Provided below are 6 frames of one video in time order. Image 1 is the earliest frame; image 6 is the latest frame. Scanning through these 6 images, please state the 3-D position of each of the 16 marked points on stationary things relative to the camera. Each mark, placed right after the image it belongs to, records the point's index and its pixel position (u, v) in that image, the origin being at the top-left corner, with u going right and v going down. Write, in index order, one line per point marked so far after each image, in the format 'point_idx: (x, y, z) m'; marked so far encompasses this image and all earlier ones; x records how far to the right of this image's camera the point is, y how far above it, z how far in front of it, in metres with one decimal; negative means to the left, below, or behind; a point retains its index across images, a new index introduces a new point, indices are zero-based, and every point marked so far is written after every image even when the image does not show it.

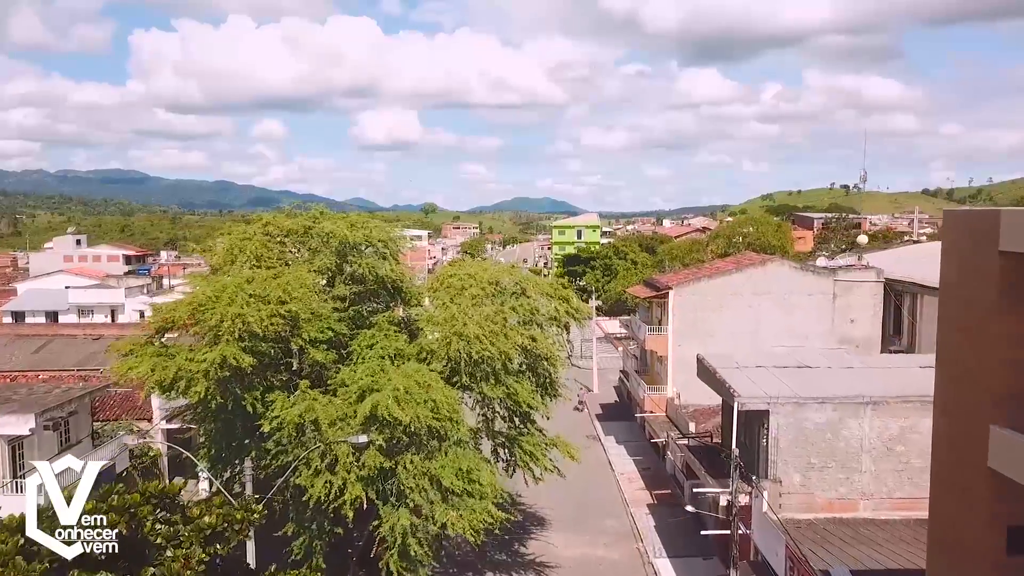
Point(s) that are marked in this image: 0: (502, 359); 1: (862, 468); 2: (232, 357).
0: (-0.2, -1.2, +15.6) m
1: (+6.1, -3.1, +16.5) m
2: (-3.9, -1.0, +13.1) m
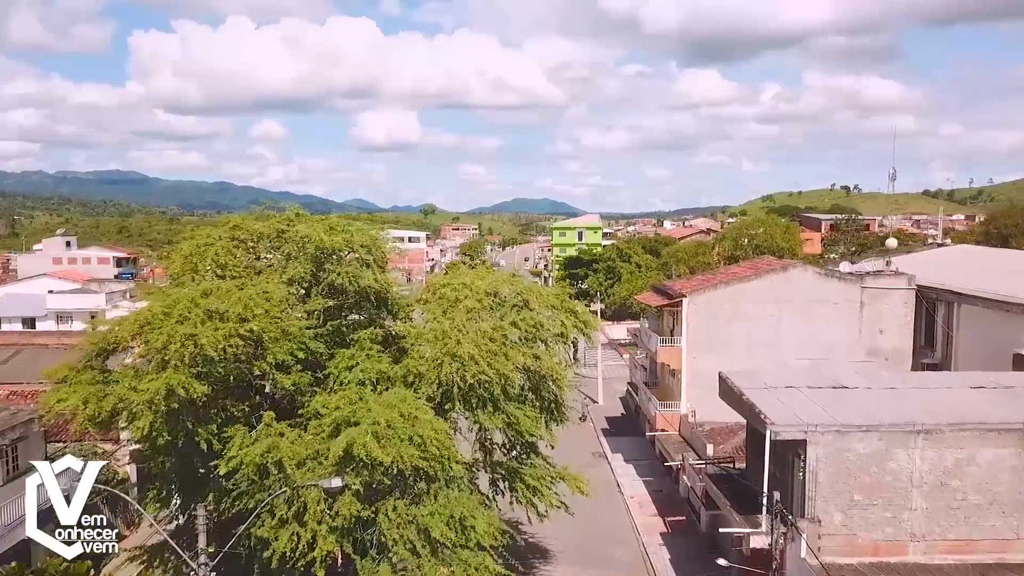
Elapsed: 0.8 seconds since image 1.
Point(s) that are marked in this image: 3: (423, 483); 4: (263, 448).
0: (-0.2, -1.4, +13.6) m
1: (+6.1, -3.3, +14.5) m
2: (-3.9, -1.2, +11.0) m
3: (-1.1, -2.5, +12.1) m
4: (-3.0, -1.9, +11.3) m
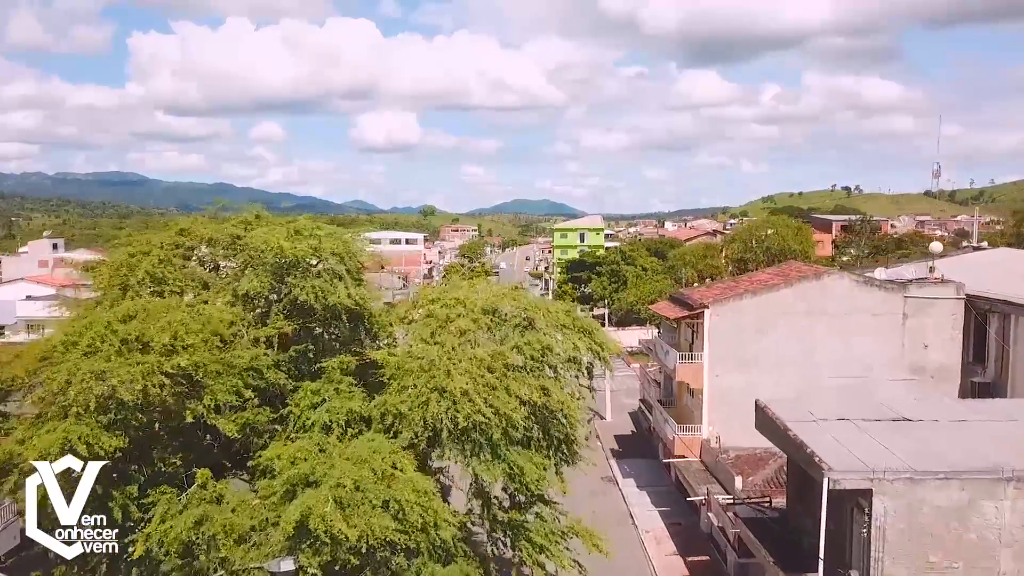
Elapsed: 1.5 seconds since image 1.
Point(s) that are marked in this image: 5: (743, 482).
0: (-0.1, -1.6, +11.0) m
1: (+6.1, -3.5, +11.9) m
2: (-3.9, -1.4, +8.5) m
3: (-1.1, -2.7, +9.5) m
4: (-2.9, -2.1, +8.8) m
5: (+4.6, -3.9, +19.0) m
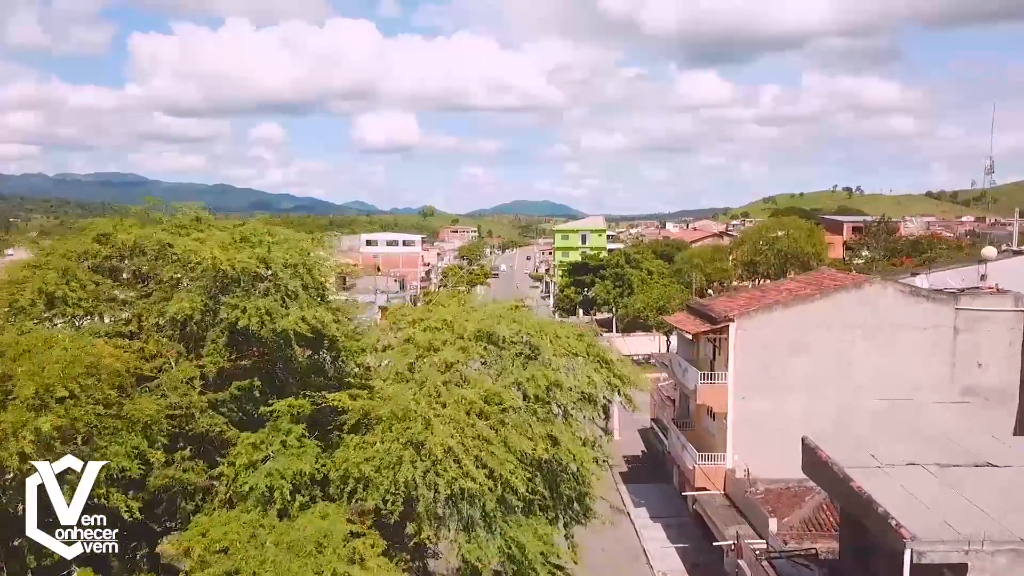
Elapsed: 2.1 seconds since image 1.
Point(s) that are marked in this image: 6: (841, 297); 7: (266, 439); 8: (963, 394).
0: (-0.1, -1.8, +8.5) m
1: (+6.1, -3.8, +9.4) m
2: (-3.9, -1.6, +6.0) m
3: (-1.1, -2.9, +7.0) m
4: (-3.0, -2.3, +6.2) m
5: (+4.6, -4.1, +16.5) m
6: (+6.6, -0.2, +18.9) m
7: (-2.3, -1.4, +8.7) m
8: (+9.1, -2.1, +19.1) m
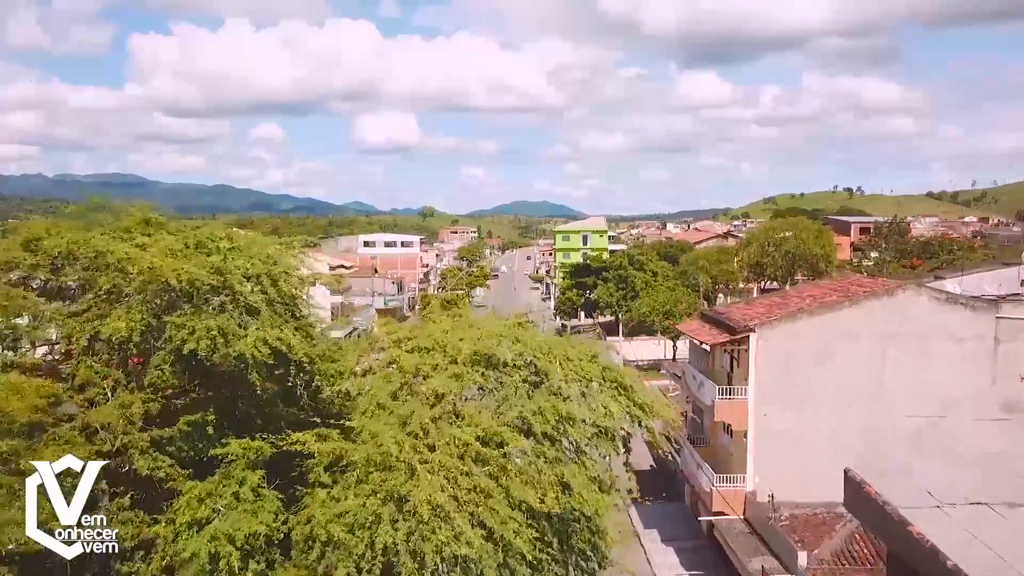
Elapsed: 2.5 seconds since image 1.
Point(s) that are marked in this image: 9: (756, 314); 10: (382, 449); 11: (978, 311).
0: (-0.1, -1.9, +7.0) m
1: (+6.2, -3.9, +7.8) m
2: (-3.8, -1.7, +4.4) m
3: (-1.1, -3.0, +5.5) m
4: (-2.9, -2.5, +4.7) m
5: (+4.6, -4.2, +14.9) m
6: (+6.6, -0.3, +17.4) m
7: (-2.2, -1.5, +7.1) m
8: (+9.1, -2.3, +17.5) m
9: (+4.8, -0.5, +18.6) m
10: (-1.2, -1.3, +8.6) m
11: (+8.6, -0.4, +17.3) m
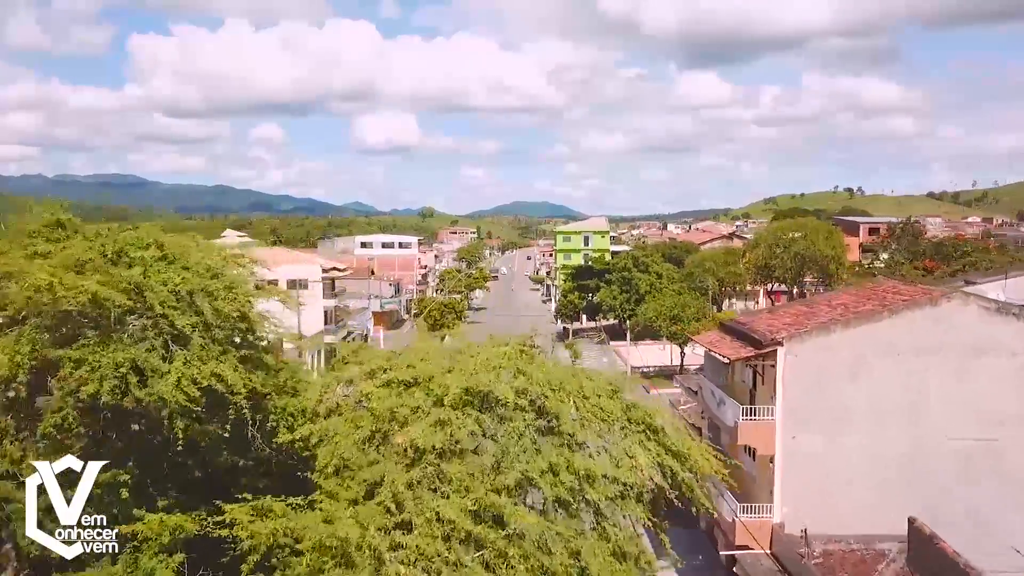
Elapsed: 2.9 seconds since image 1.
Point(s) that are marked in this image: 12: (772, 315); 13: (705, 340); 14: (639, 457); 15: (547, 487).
0: (-0.1, -2.1, +5.2) m
1: (+6.2, -4.0, +6.0) m
2: (-3.8, -1.9, +2.6) m
3: (-1.1, -3.2, +3.7) m
4: (-2.9, -2.6, +2.9) m
5: (+4.7, -4.4, +13.2) m
6: (+6.6, -0.5, +15.6) m
7: (-2.2, -1.7, +5.4) m
8: (+9.1, -2.4, +15.8) m
9: (+4.8, -0.6, +16.8) m
10: (-1.2, -1.5, +6.8) m
11: (+8.6, -0.6, +15.6) m
12: (+4.9, -0.5, +17.7) m
13: (+3.8, -1.0, +18.6) m
14: (+1.1, -1.3, +9.1) m
15: (+0.2, -1.4, +7.9) m
